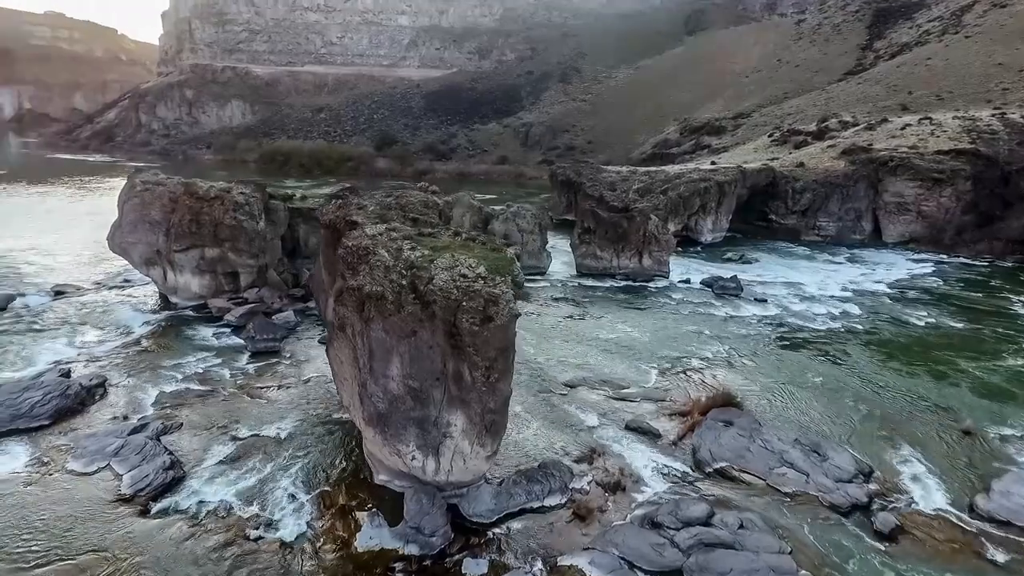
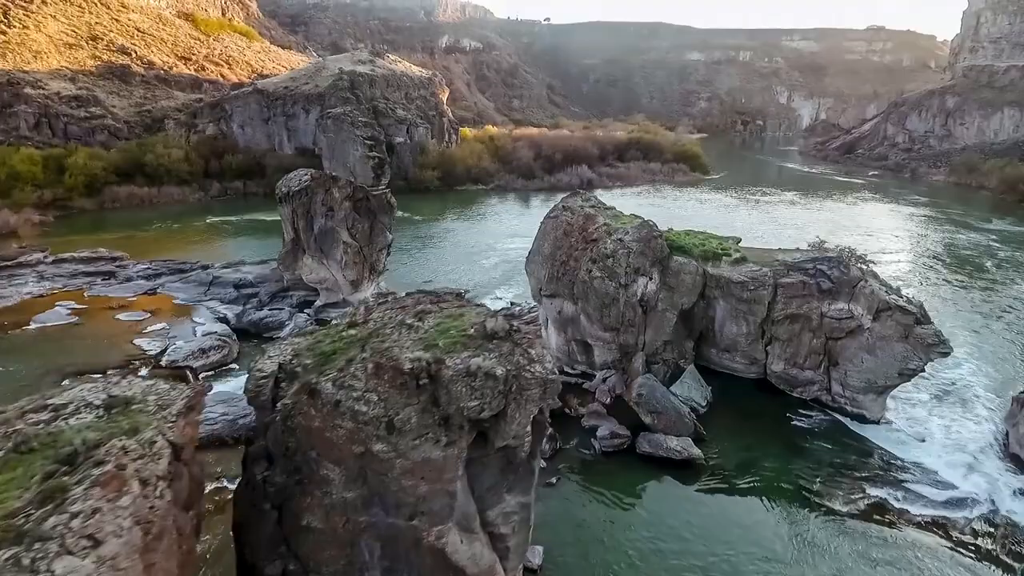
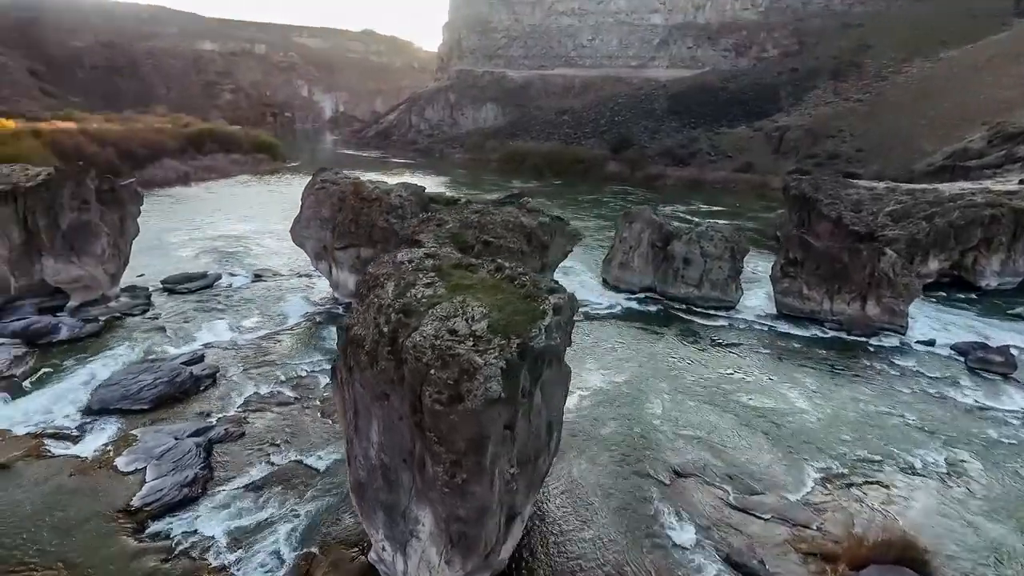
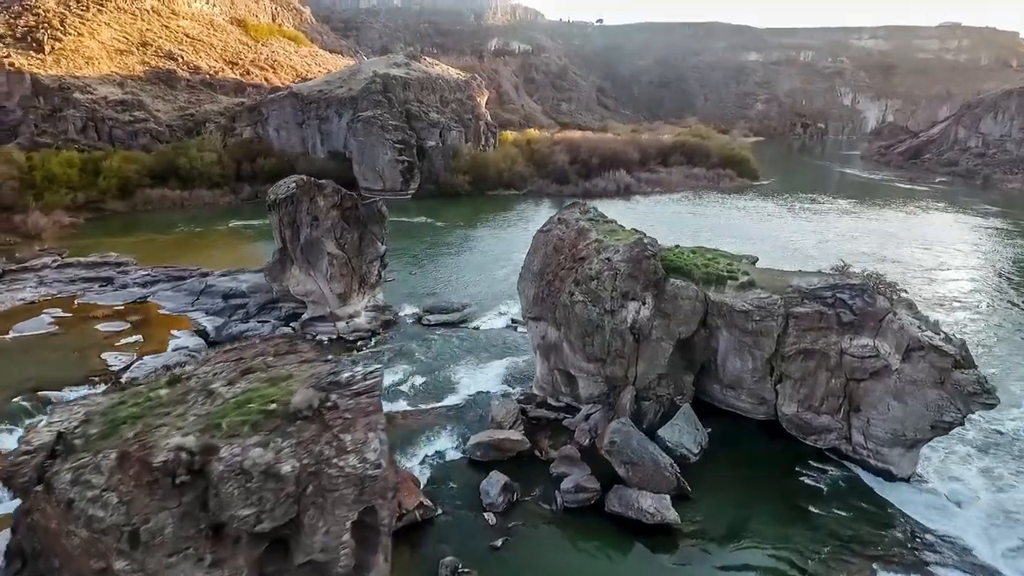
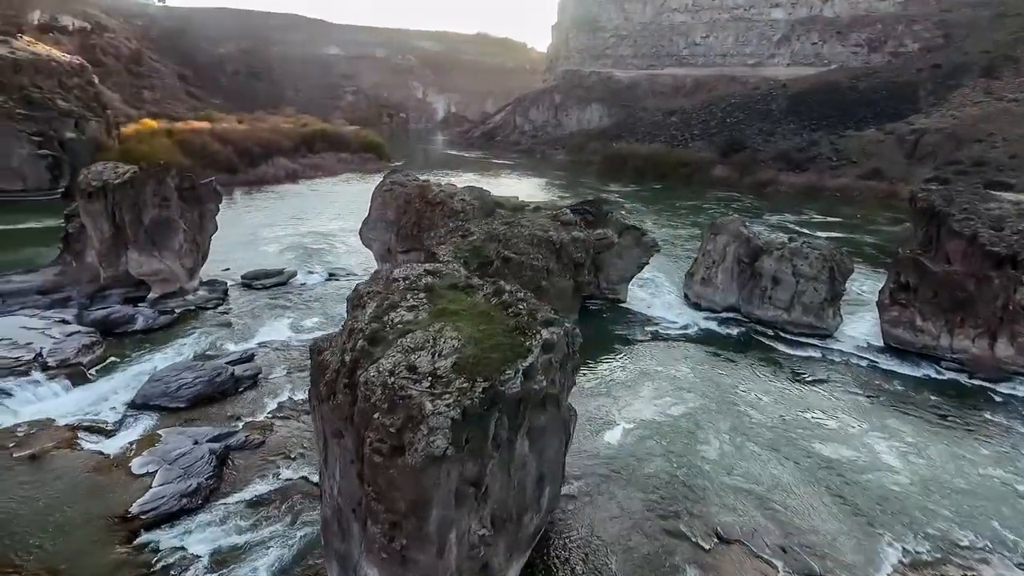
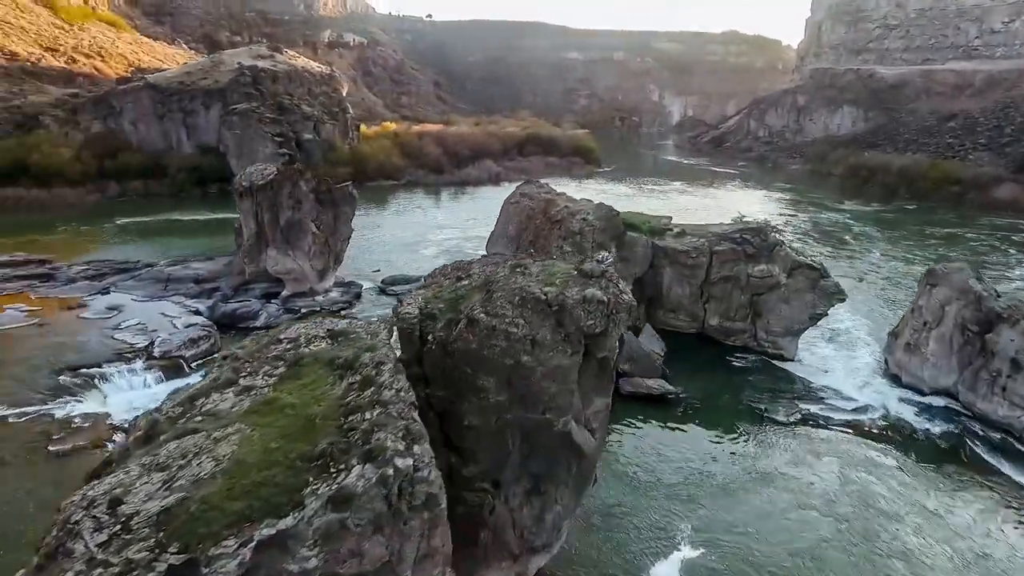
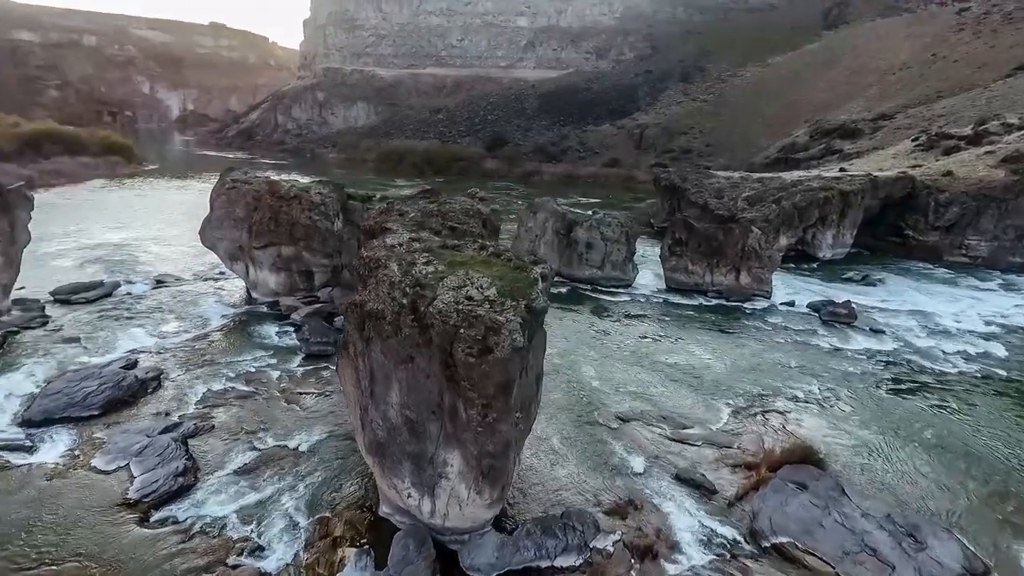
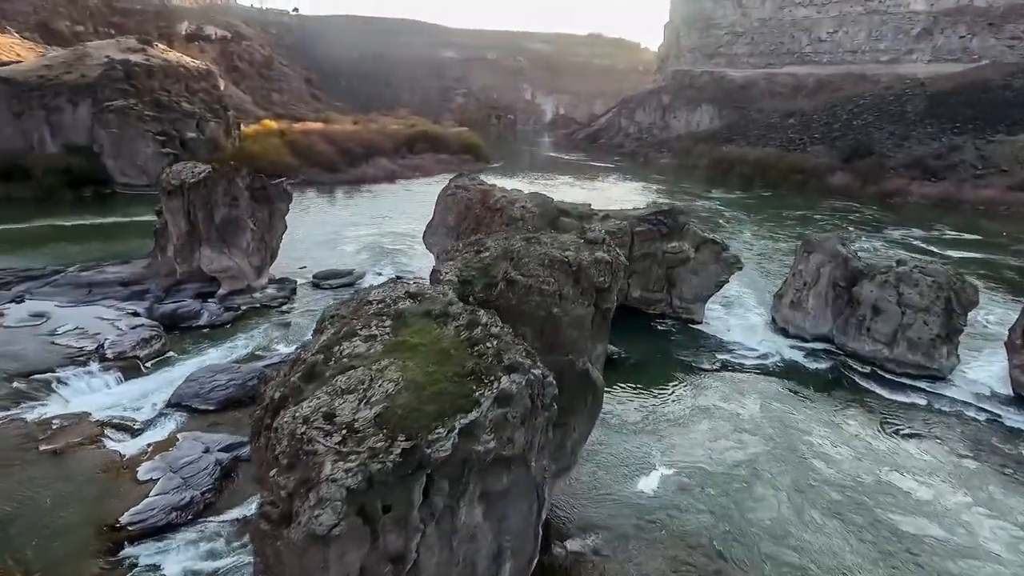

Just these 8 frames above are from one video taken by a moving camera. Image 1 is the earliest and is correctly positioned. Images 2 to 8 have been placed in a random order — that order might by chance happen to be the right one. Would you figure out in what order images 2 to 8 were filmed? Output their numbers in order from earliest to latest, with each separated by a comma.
7, 3, 5, 8, 6, 2, 4
